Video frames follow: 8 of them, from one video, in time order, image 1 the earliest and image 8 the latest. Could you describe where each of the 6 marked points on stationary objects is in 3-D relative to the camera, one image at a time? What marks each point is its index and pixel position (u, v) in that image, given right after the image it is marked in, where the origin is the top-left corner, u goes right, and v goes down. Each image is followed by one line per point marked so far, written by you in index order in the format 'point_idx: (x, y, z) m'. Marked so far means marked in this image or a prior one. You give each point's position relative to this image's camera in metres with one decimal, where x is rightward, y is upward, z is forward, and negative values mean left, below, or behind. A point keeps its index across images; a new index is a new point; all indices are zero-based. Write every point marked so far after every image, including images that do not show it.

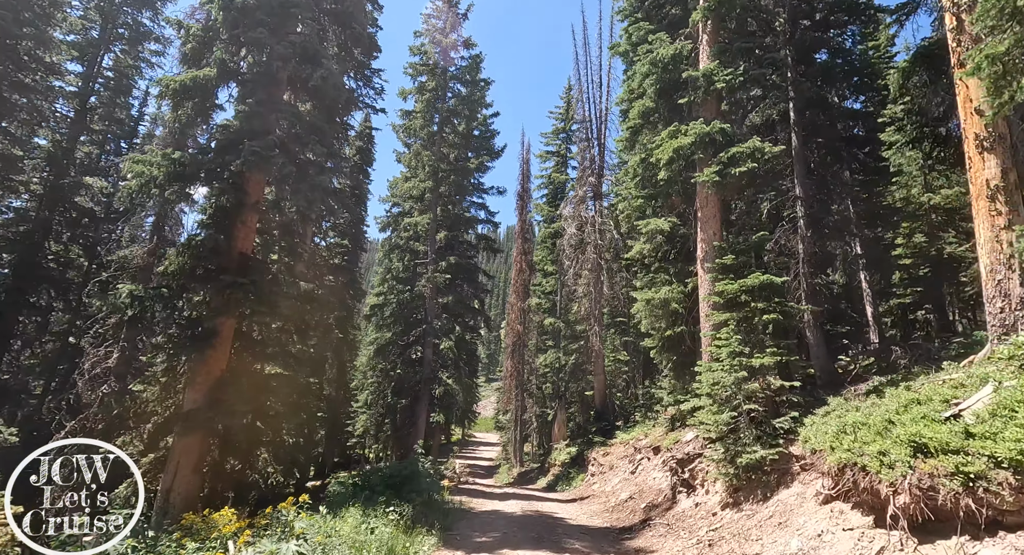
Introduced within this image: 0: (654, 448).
0: (+3.7, -4.4, +14.6) m
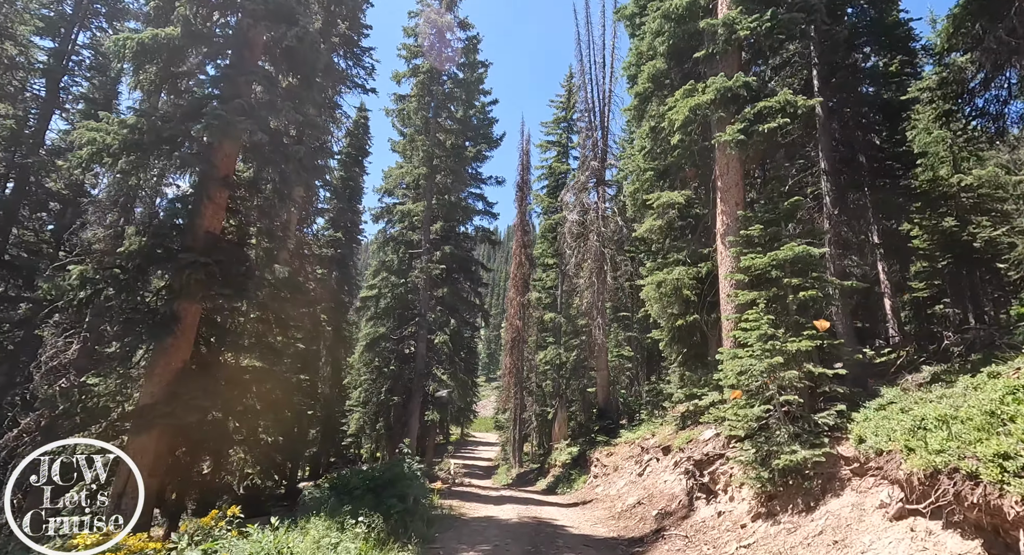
0: (+3.6, -4.0, +13.3) m
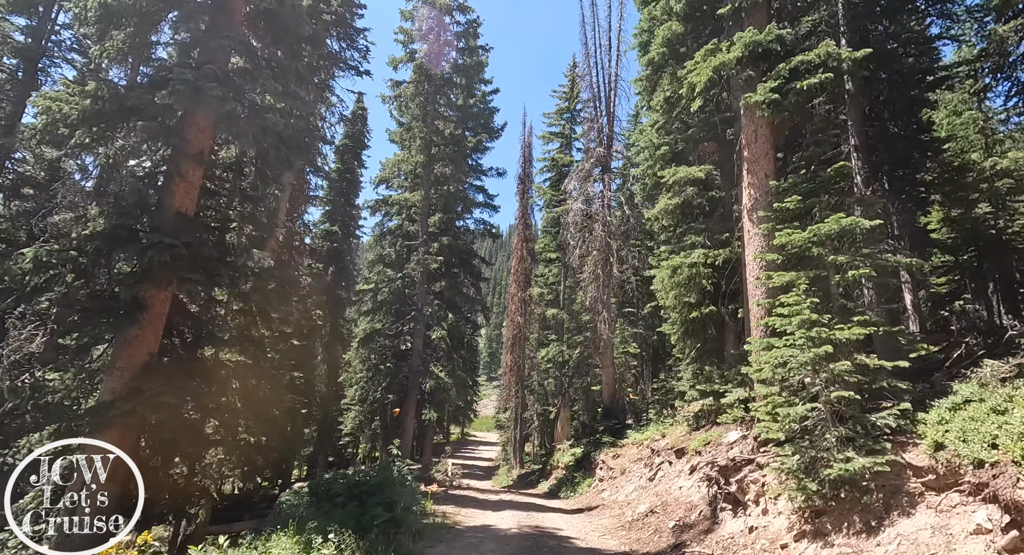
0: (+3.6, -3.8, +12.3) m
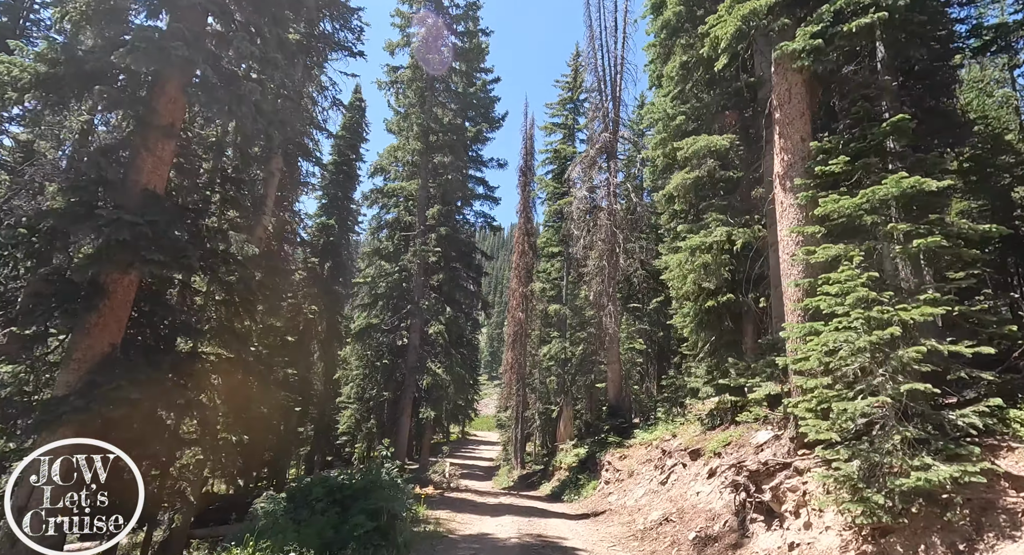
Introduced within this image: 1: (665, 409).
0: (+3.6, -3.5, +11.3) m
1: (+4.8, -4.1, +17.7) m
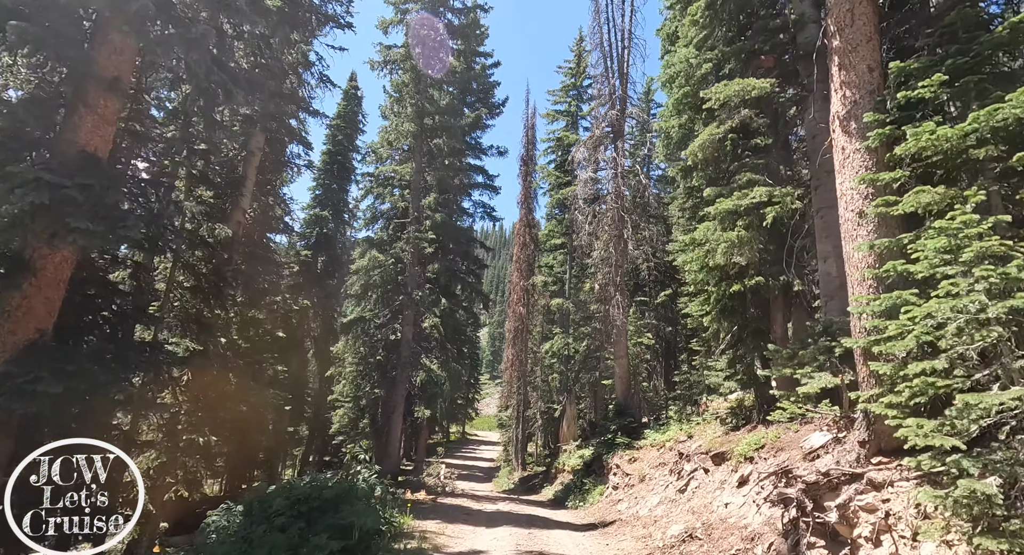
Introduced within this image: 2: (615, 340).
0: (+3.5, -3.1, +9.9) m
1: (+4.8, -3.7, +16.3) m
2: (+3.4, -2.1, +18.9) m
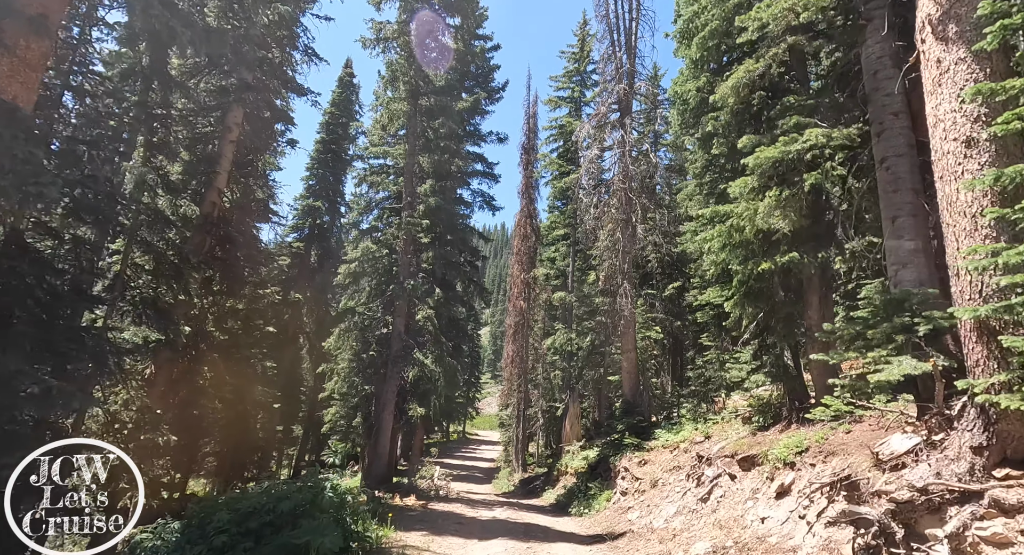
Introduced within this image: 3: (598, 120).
0: (+3.5, -2.8, +8.6) m
1: (+4.7, -3.4, +14.9) m
2: (+3.4, -1.7, +17.6) m
3: (+2.9, +5.2, +18.9) m
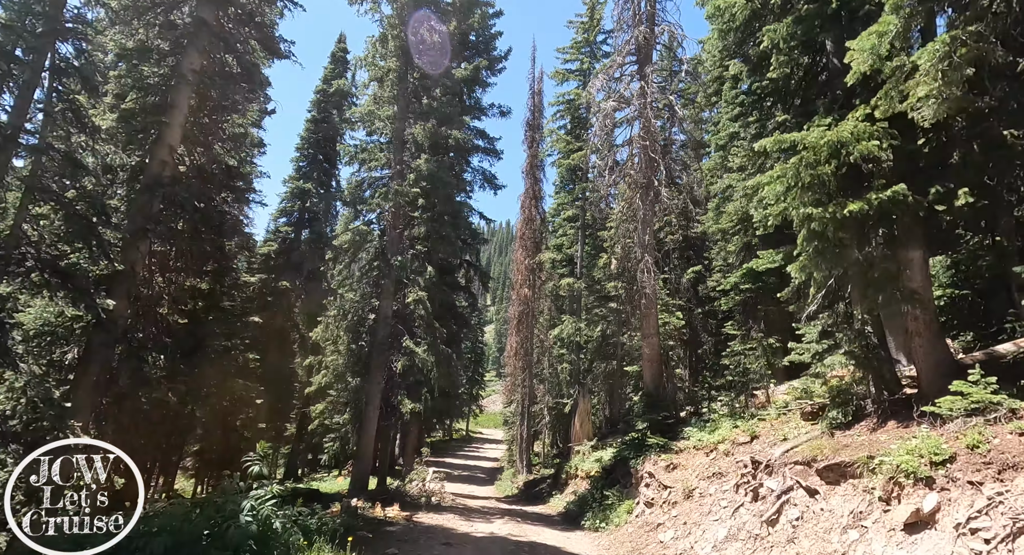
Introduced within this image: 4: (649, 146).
0: (+3.5, -2.1, +6.3) m
1: (+4.8, -2.7, +12.6) m
2: (+3.5, -1.0, +15.3) m
3: (+2.9, +5.8, +16.6) m
4: (+3.8, +3.6, +15.7) m
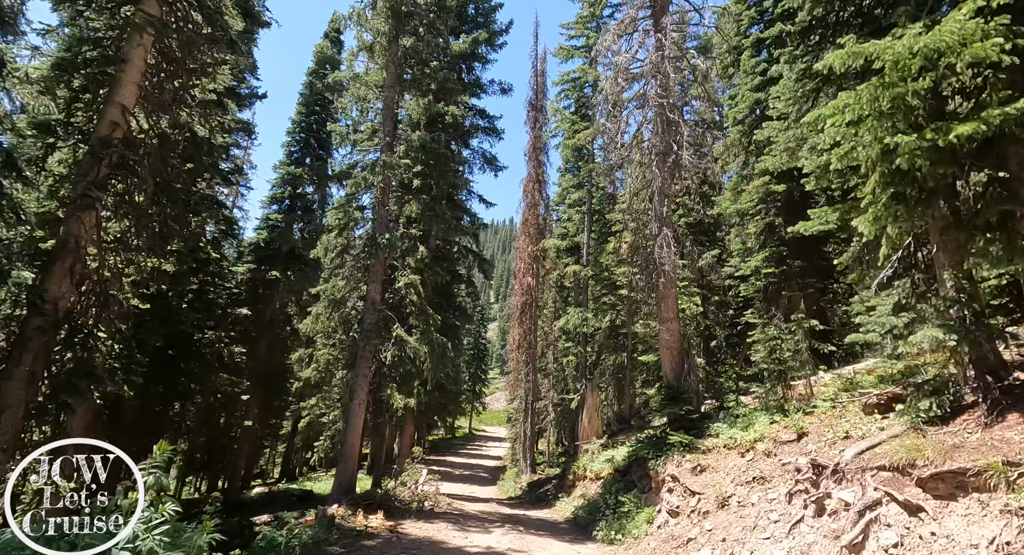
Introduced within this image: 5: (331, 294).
0: (+3.5, -1.7, +4.7) m
1: (+4.8, -2.2, +11.0) m
2: (+3.5, -0.5, +13.6) m
3: (+2.9, +6.4, +15.0) m
4: (+3.8, +4.1, +14.0) m
5: (-5.5, -0.6, +16.9) m
